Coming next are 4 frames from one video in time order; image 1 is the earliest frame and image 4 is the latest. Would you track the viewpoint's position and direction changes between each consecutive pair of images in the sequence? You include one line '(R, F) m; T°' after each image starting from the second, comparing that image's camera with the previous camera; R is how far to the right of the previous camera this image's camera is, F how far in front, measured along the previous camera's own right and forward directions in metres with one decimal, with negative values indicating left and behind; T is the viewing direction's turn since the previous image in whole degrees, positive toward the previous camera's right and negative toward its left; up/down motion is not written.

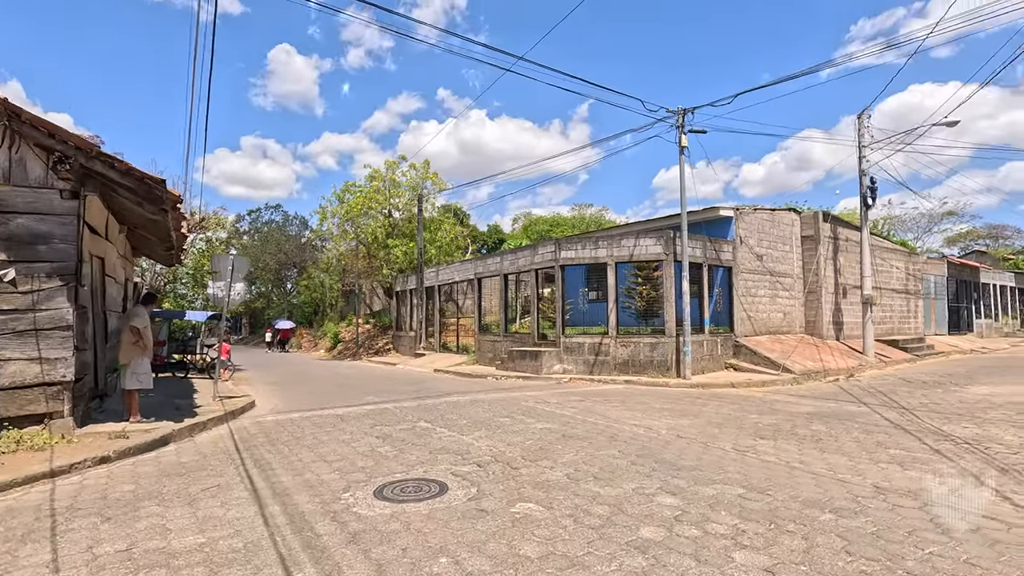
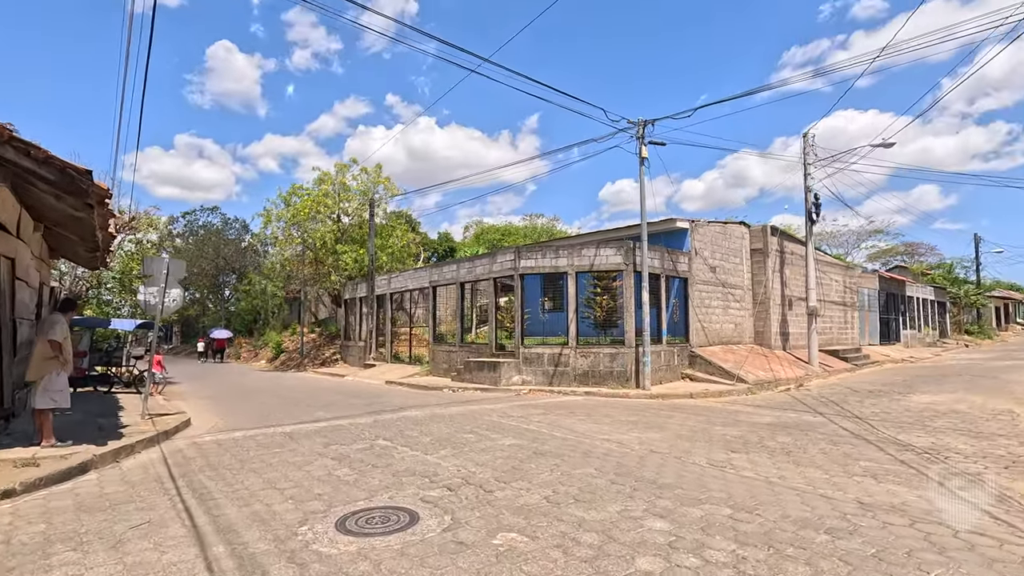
(-0.3, +0.4) m; +6°
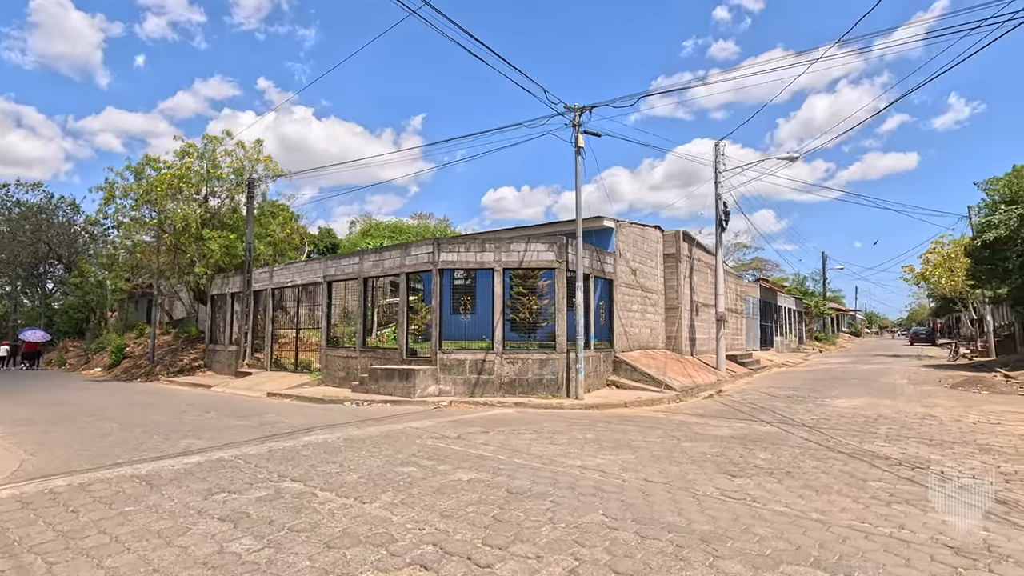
(-1.0, +2.0) m; +13°
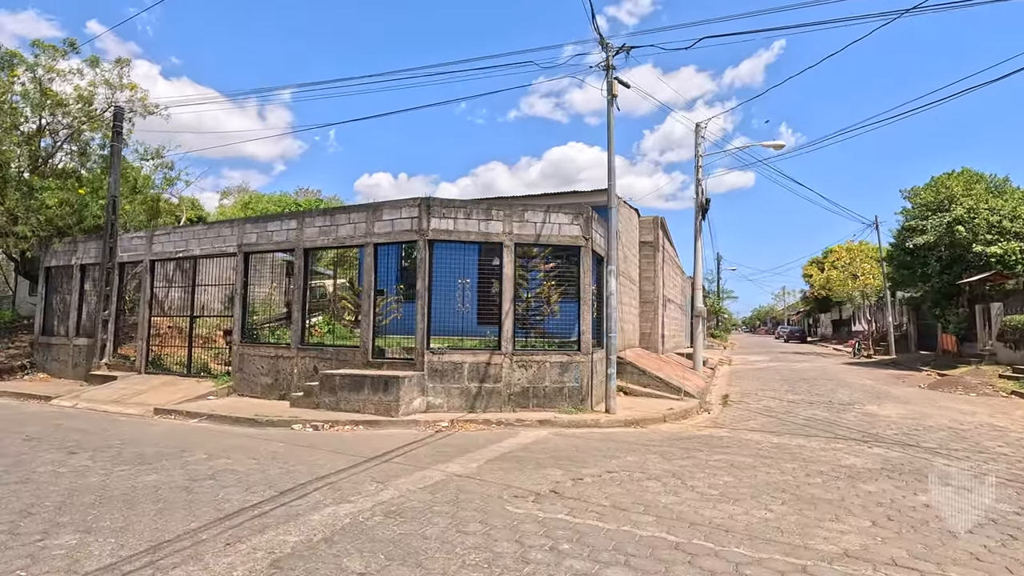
(-2.9, +3.8) m; +14°
